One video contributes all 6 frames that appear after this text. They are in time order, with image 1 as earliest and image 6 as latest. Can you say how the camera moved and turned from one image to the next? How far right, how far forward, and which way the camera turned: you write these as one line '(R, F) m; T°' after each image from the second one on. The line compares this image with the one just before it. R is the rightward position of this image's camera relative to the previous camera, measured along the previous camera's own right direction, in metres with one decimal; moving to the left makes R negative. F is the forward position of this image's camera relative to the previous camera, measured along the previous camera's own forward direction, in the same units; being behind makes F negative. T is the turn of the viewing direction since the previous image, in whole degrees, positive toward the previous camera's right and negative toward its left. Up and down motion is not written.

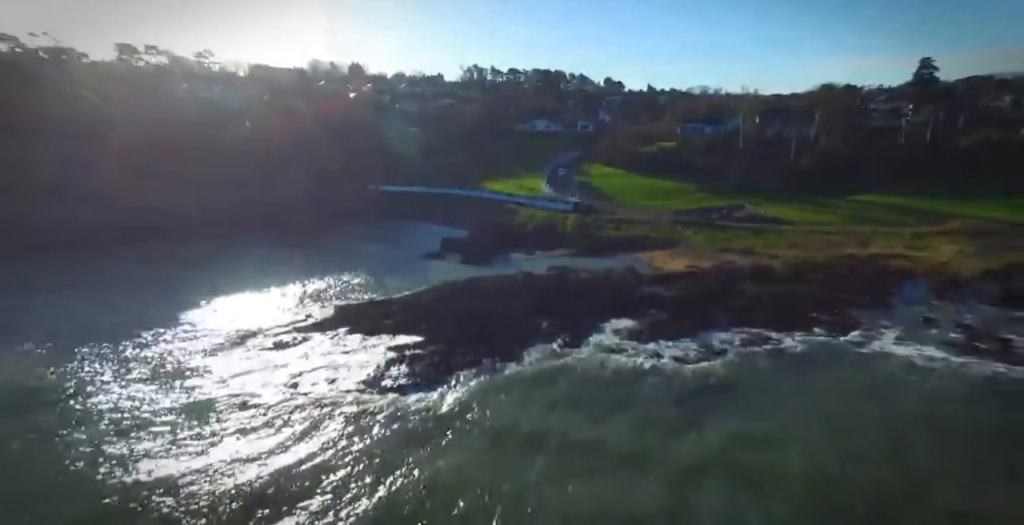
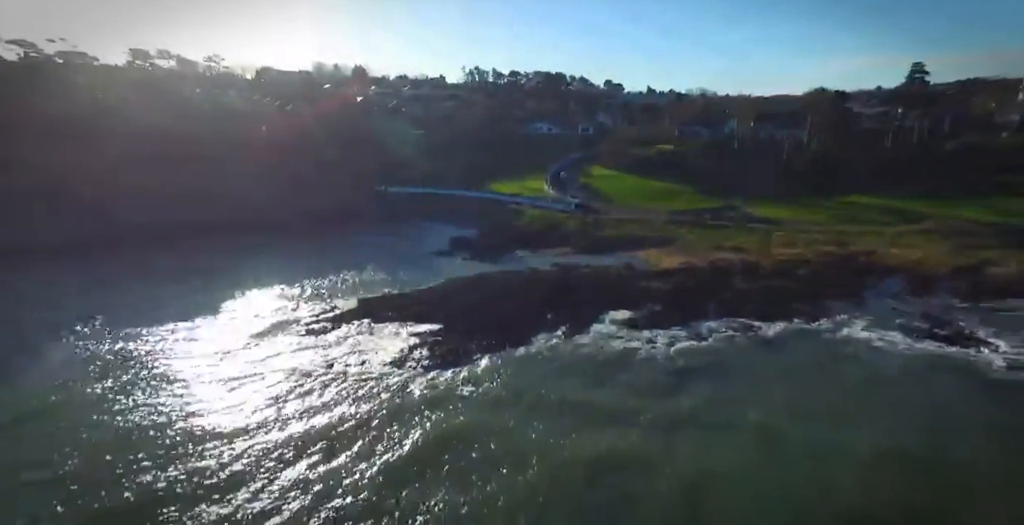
(-0.2, -1.2) m; 0°
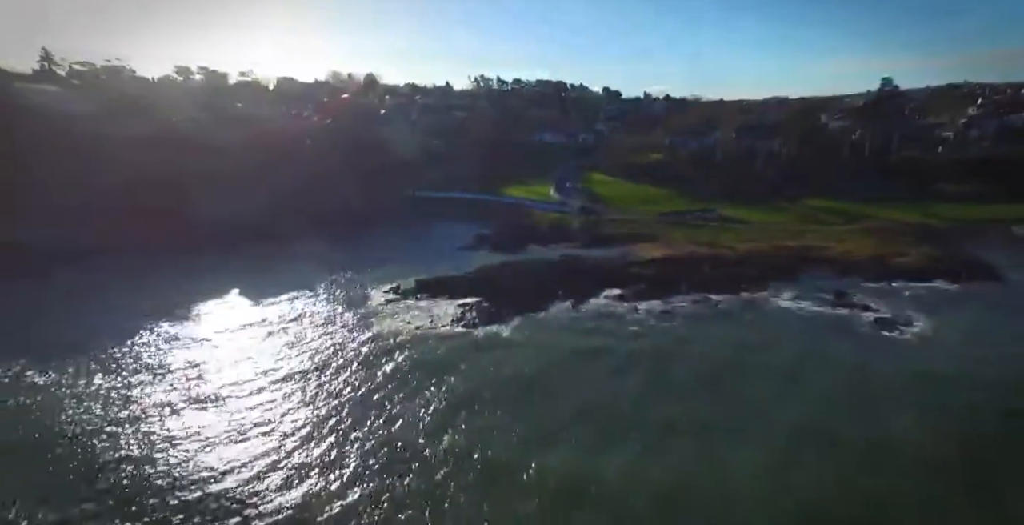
(-0.6, -4.3) m; 0°
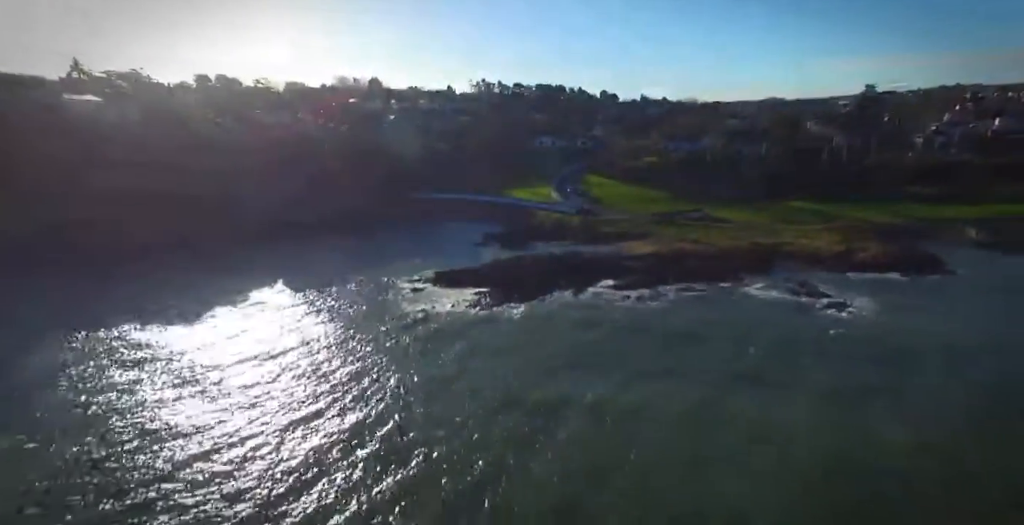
(-0.3, -2.4) m; 0°
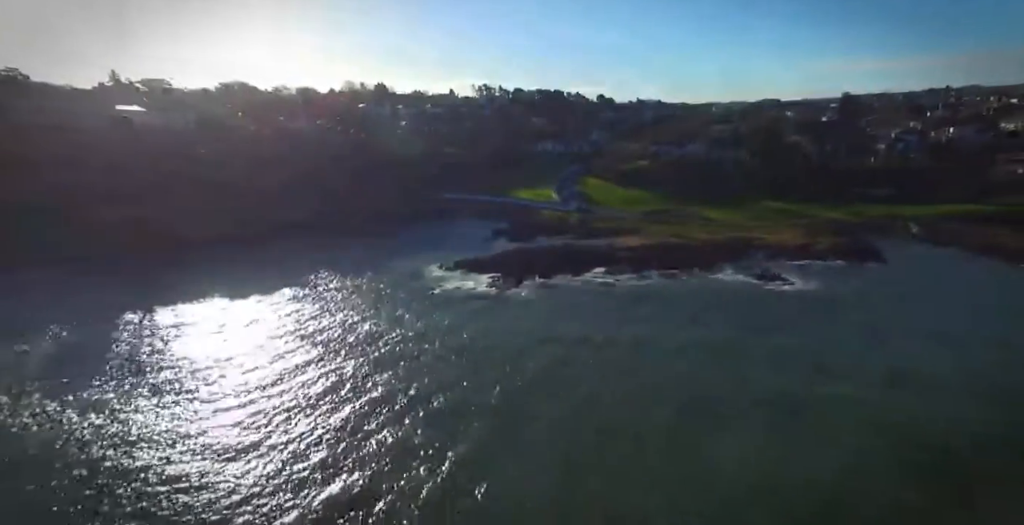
(-0.5, -3.5) m; 0°
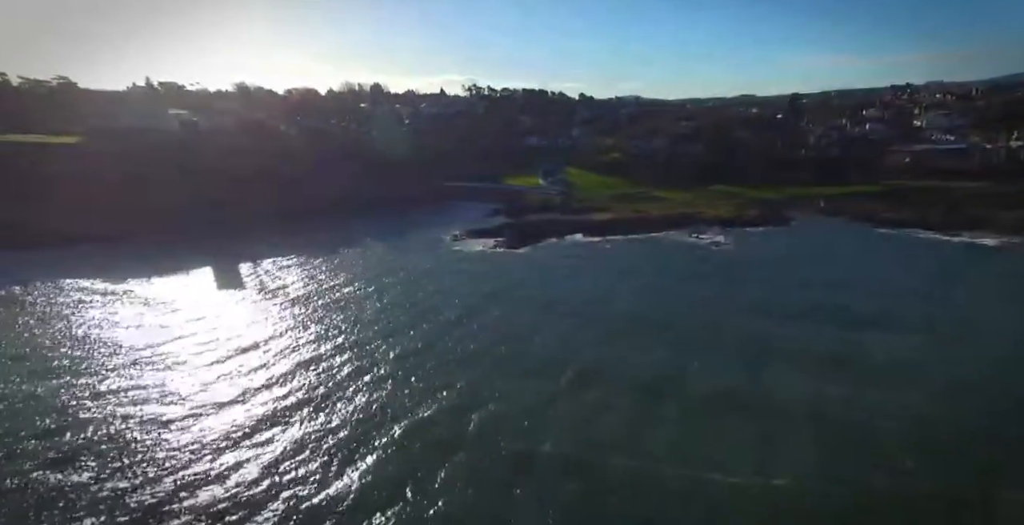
(-0.7, -6.7) m; +2°
